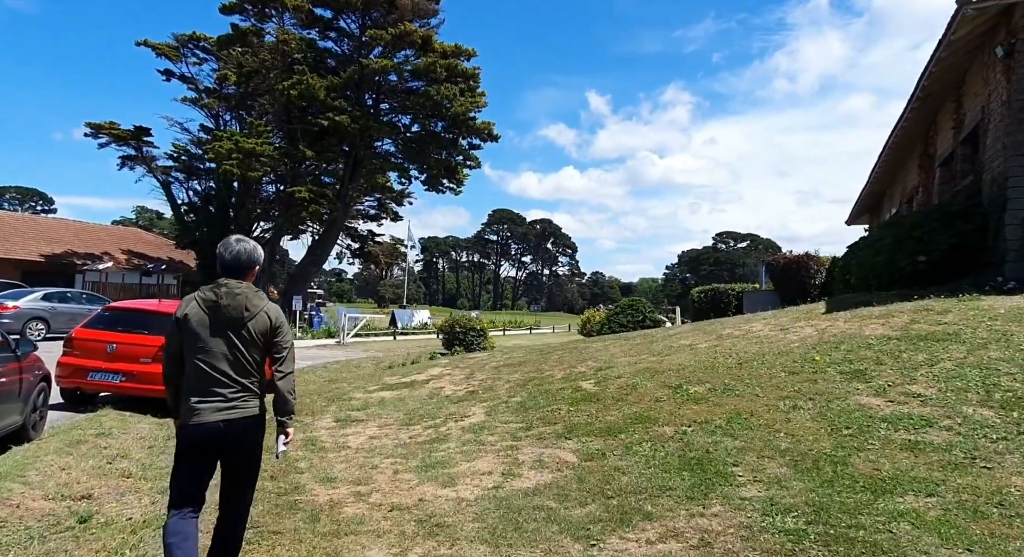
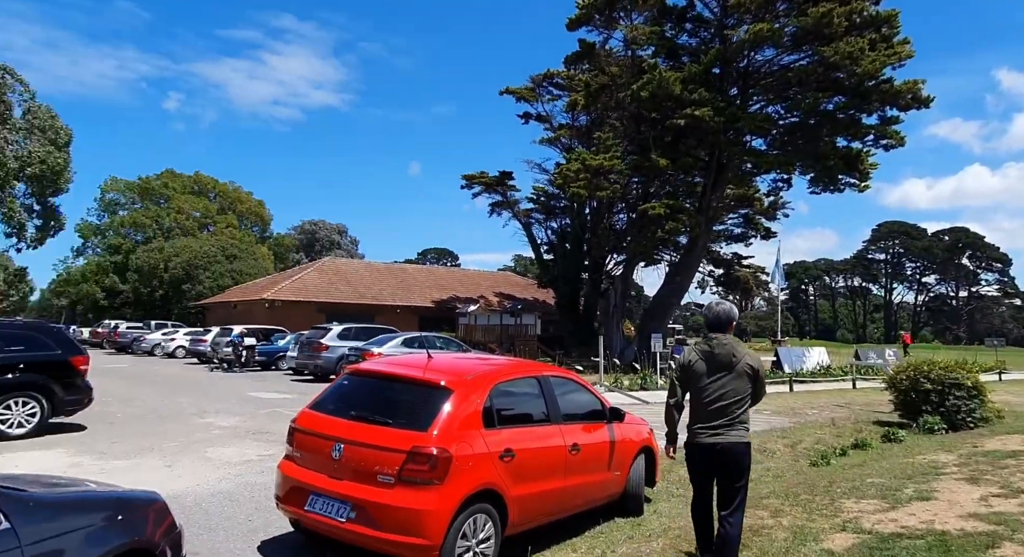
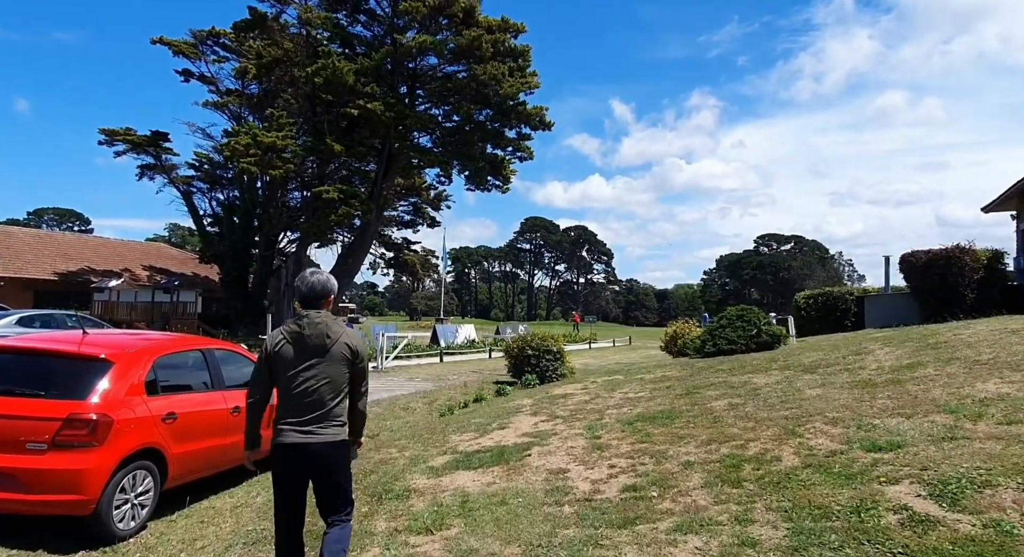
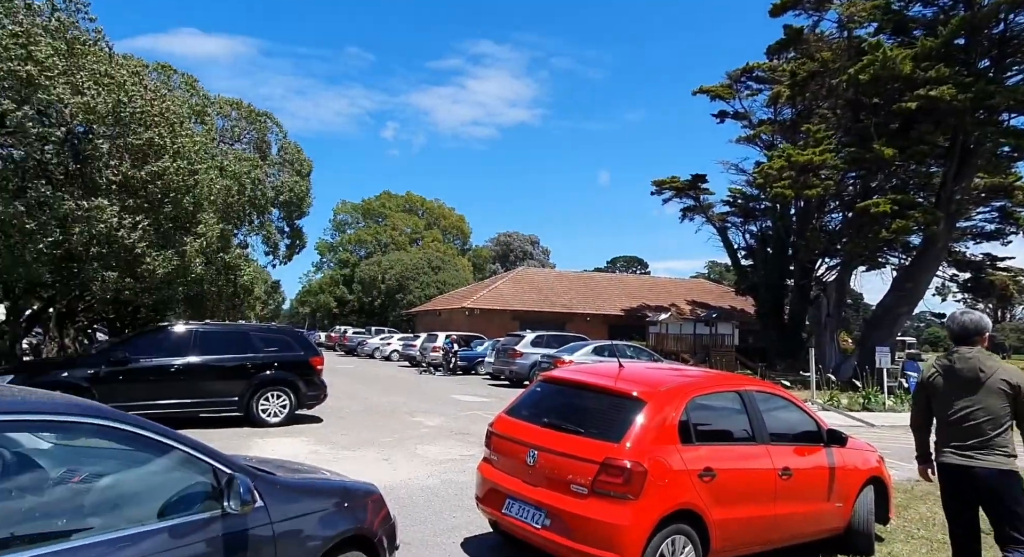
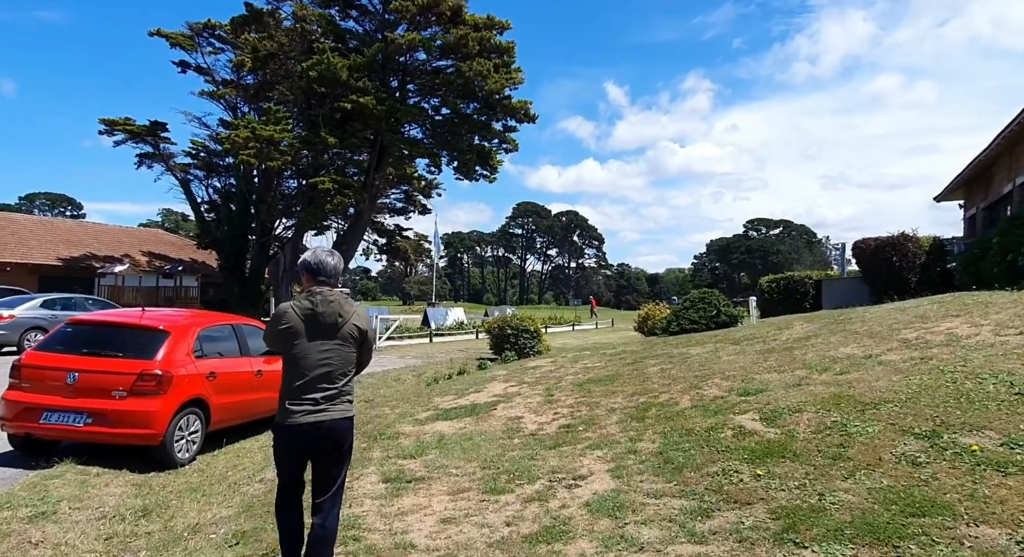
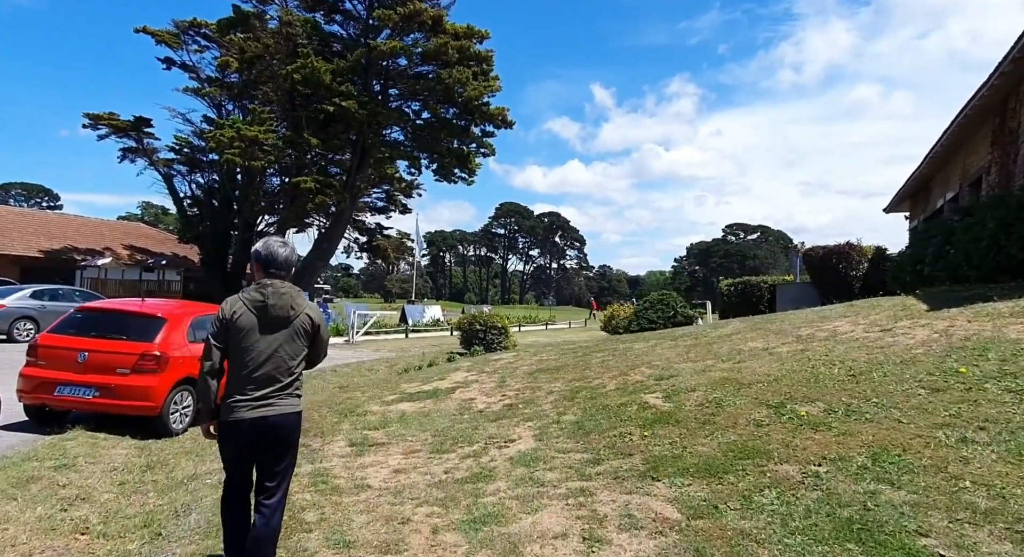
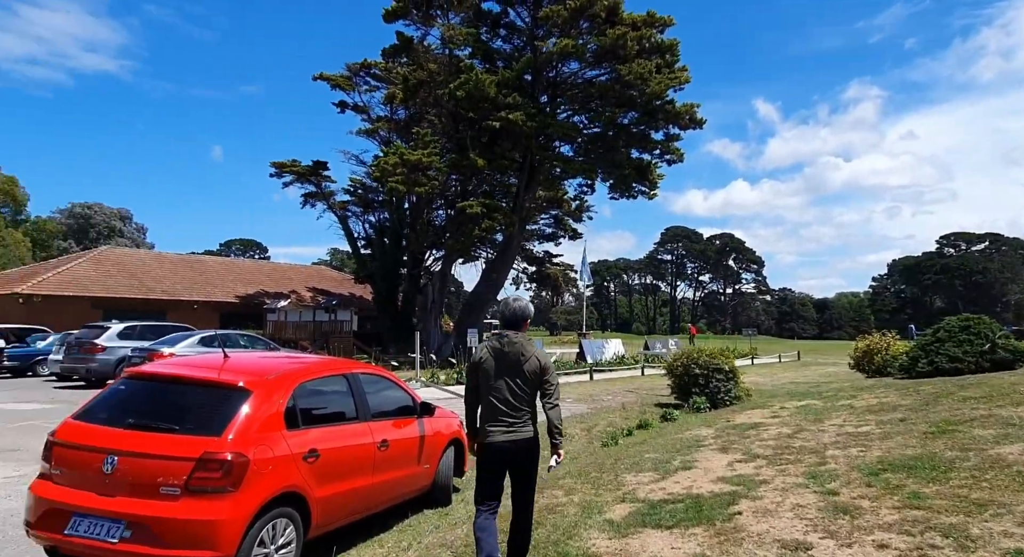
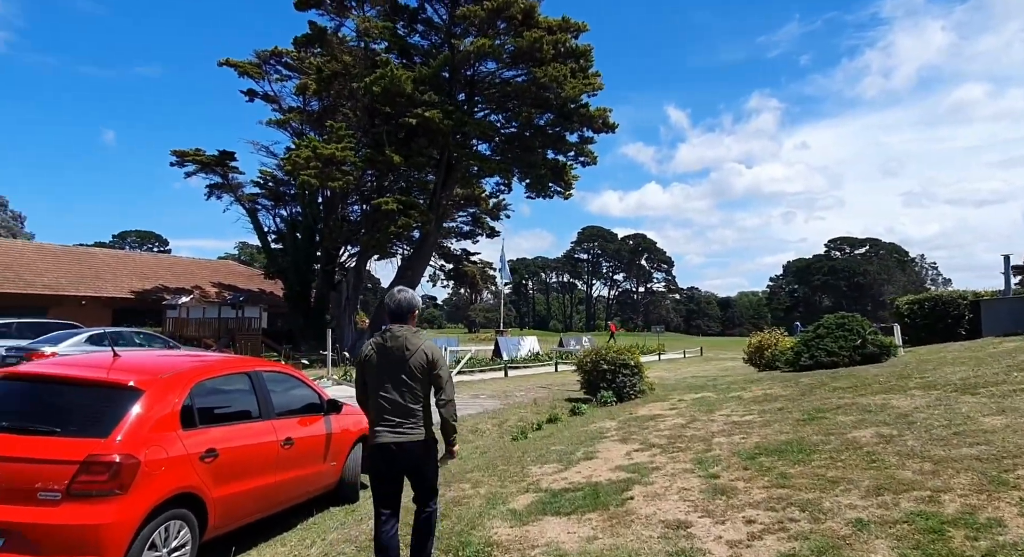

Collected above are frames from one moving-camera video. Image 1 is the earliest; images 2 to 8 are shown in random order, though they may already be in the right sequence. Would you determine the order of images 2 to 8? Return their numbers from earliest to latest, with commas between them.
6, 5, 3, 8, 7, 2, 4
